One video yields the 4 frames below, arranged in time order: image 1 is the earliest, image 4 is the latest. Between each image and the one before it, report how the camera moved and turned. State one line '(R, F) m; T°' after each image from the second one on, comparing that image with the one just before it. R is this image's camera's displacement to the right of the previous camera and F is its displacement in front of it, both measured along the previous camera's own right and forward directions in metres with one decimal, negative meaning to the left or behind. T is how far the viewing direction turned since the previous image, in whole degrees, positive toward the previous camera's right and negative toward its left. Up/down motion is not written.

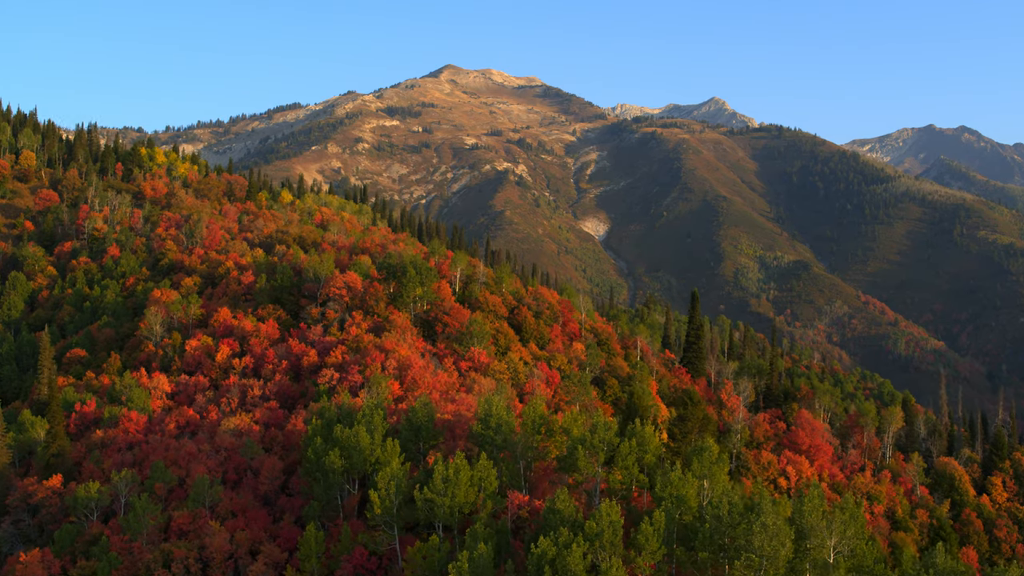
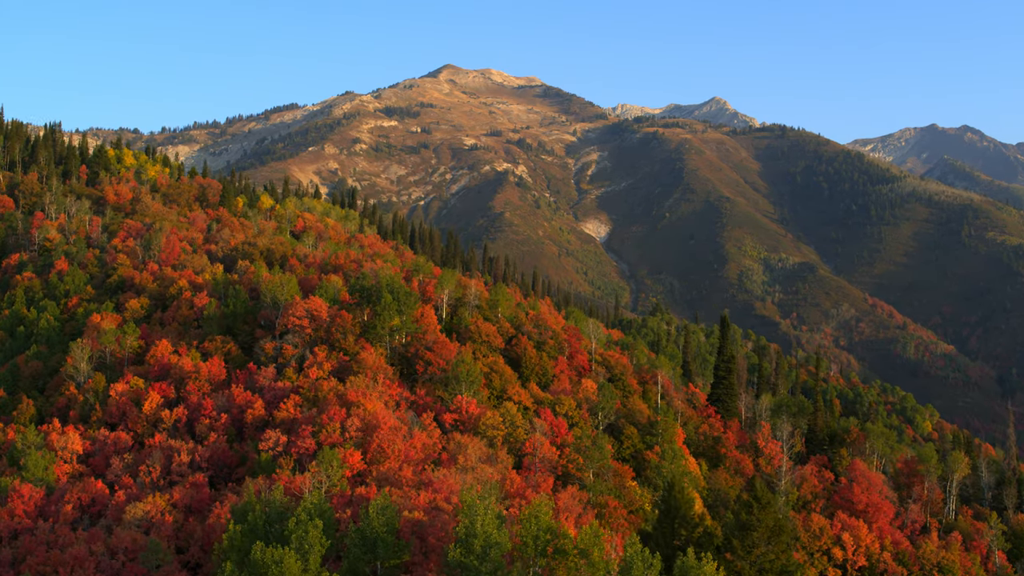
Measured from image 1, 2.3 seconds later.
(+0.4, +16.9) m; 0°
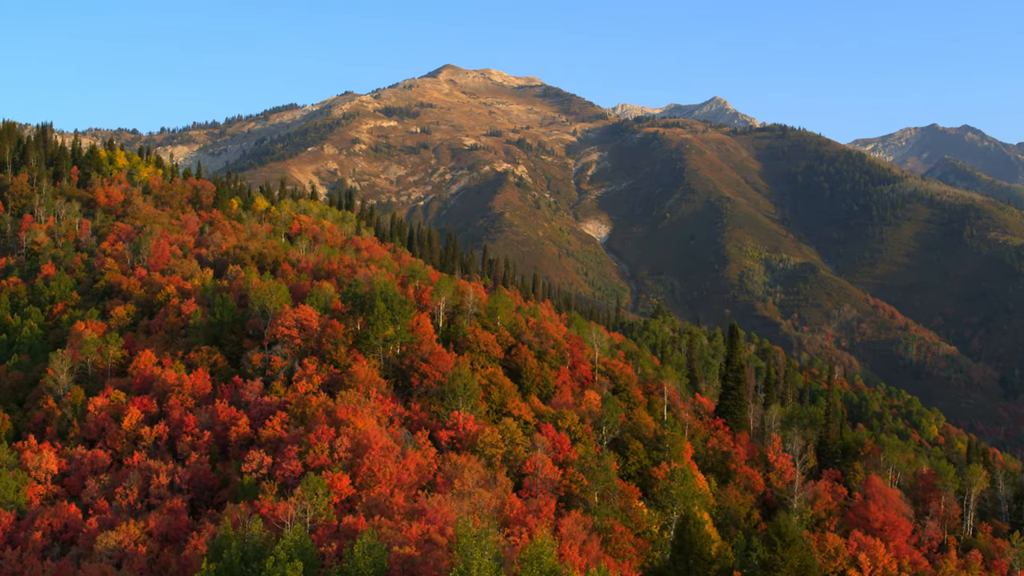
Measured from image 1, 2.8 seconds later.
(0.0, +3.8) m; 0°
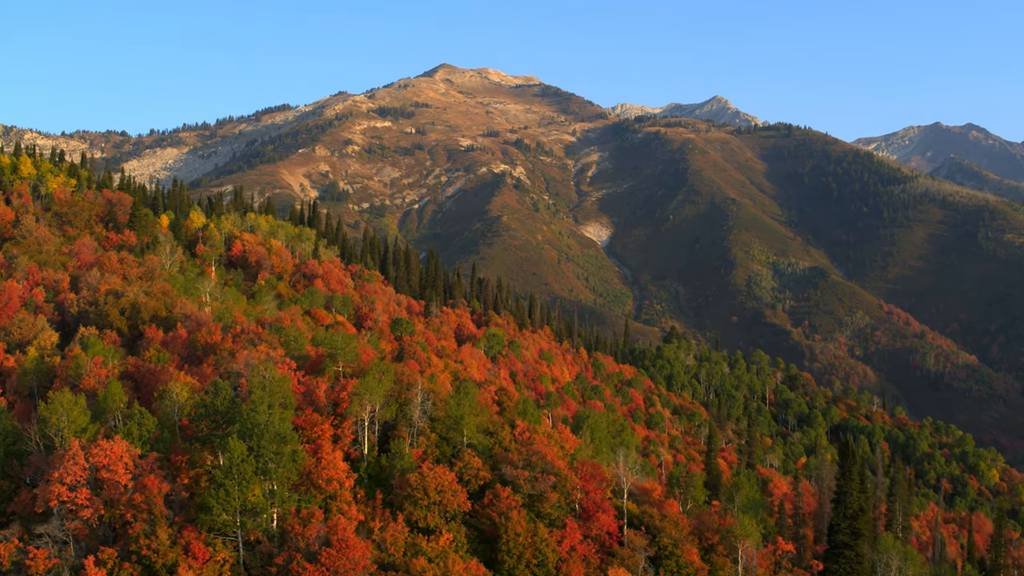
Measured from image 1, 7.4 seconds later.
(+2.1, +34.7) m; 0°
